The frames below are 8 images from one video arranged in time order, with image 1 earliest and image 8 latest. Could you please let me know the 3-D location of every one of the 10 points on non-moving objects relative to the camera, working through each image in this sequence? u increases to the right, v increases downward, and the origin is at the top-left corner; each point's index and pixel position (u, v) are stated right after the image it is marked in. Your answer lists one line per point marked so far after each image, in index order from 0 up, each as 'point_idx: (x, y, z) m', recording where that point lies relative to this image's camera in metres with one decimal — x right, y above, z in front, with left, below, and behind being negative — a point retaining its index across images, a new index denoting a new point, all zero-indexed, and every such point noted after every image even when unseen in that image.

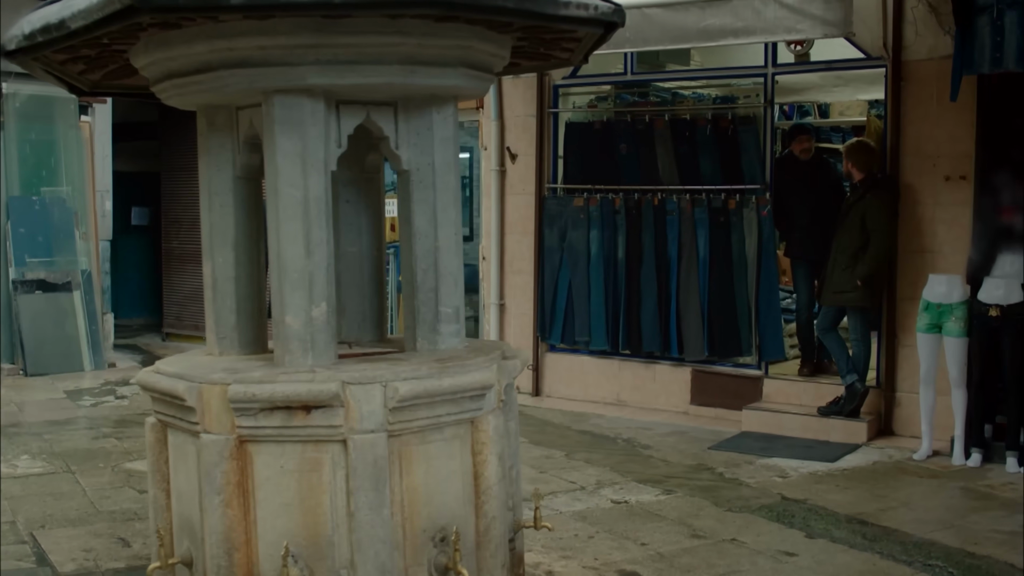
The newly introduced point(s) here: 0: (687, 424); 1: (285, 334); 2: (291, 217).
0: (+1.3, -1.0, +8.1) m
1: (-0.7, -0.2, +3.6) m
2: (-0.7, +0.2, +3.6) m
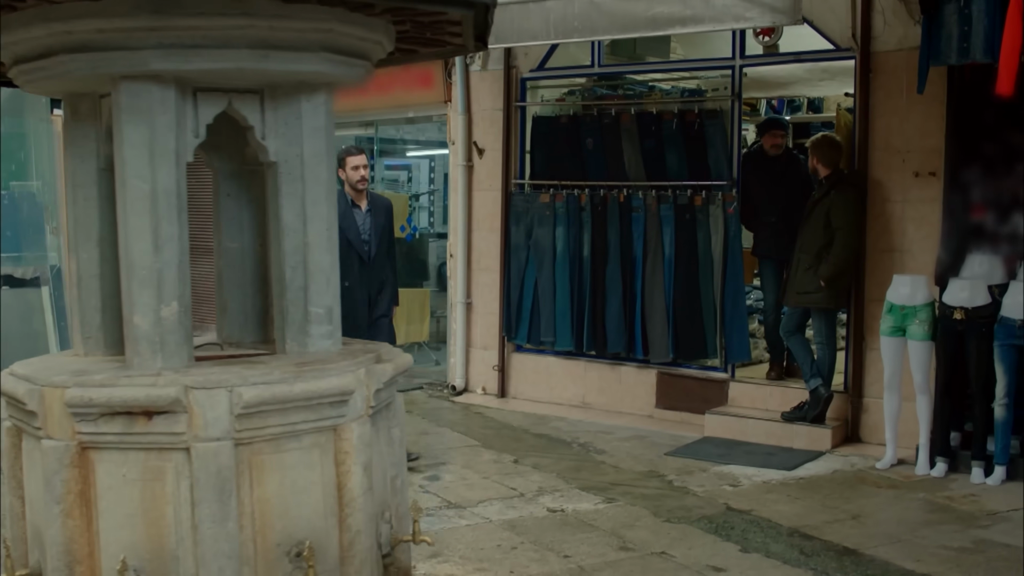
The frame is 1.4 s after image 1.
0: (+1.0, -1.0, +7.8) m
1: (-1.2, -0.1, +3.4) m
2: (-1.1, +0.2, +3.4) m
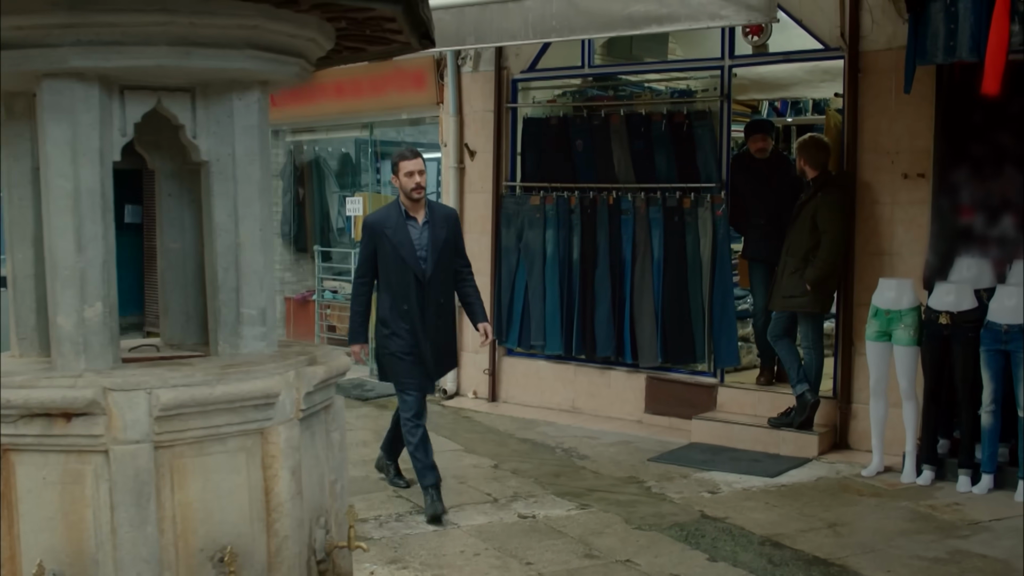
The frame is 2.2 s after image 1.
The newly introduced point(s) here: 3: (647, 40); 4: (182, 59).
0: (+0.9, -1.0, +7.7) m
1: (-1.4, -0.1, +3.4) m
2: (-1.4, +0.2, +3.3) m
3: (+1.2, +1.8, +7.9) m
4: (-1.0, +0.7, +3.3) m
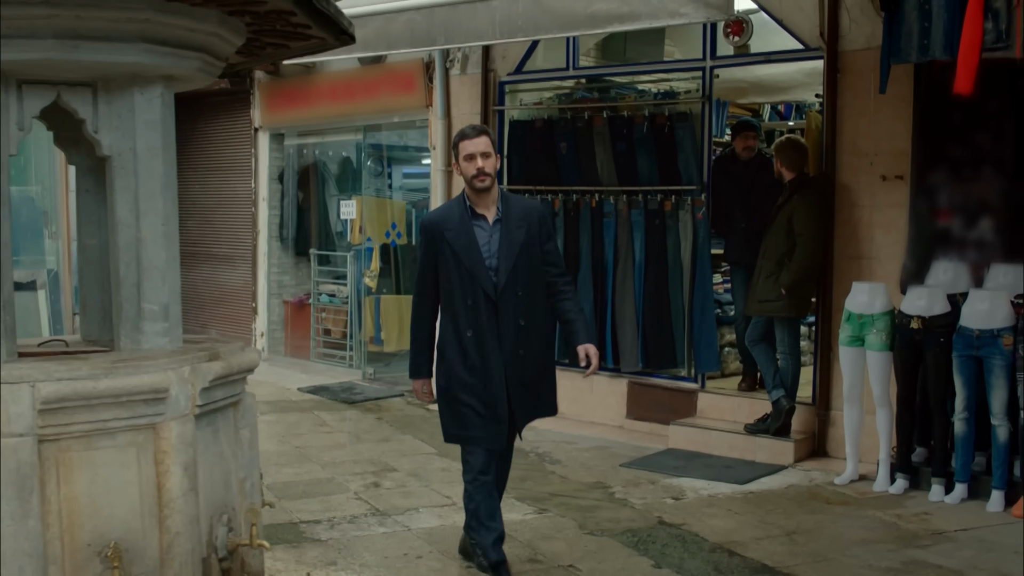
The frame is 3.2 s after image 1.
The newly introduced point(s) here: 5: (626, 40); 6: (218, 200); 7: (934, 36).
0: (+0.7, -1.0, +7.6) m
1: (-1.7, -0.1, +3.4) m
2: (-1.7, +0.3, +3.3) m
3: (+1.0, +1.7, +7.8) m
4: (-1.3, +0.7, +3.3) m
5: (+0.9, +1.8, +7.9) m
6: (-3.0, +0.9, +11.5) m
7: (+2.3, +1.4, +6.0) m
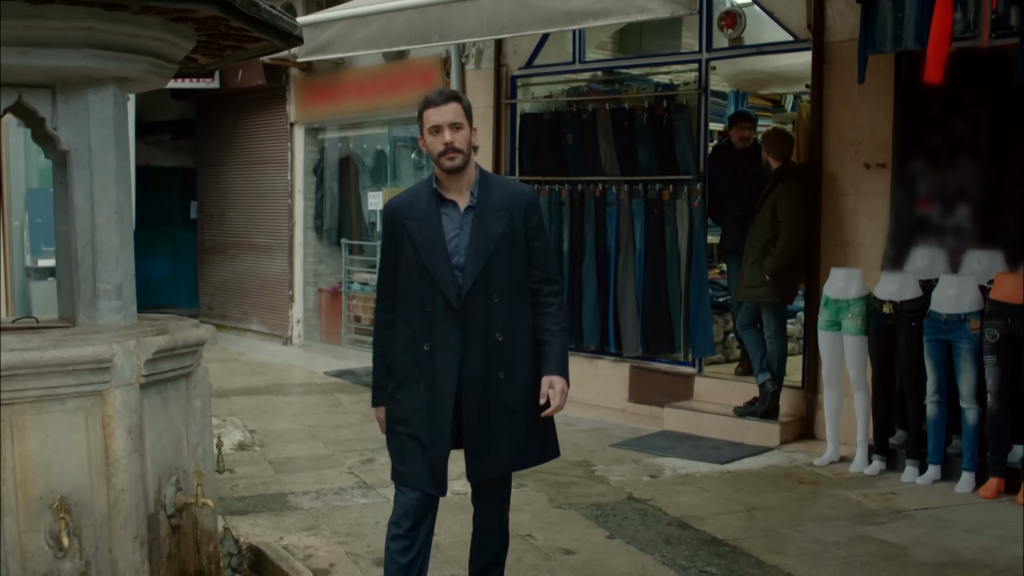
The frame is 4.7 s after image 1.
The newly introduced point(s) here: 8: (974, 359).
0: (+0.7, -0.9, +7.8) m
1: (-2.0, -0.1, +3.8) m
2: (-2.0, +0.3, +3.8) m
3: (+1.1, +1.8, +8.0) m
4: (-1.6, +0.8, +3.7) m
5: (+1.0, +1.9, +8.1) m
6: (-2.7, +1.0, +12.0) m
7: (+2.2, +1.5, +6.1) m
8: (+2.4, -0.4, +5.8) m
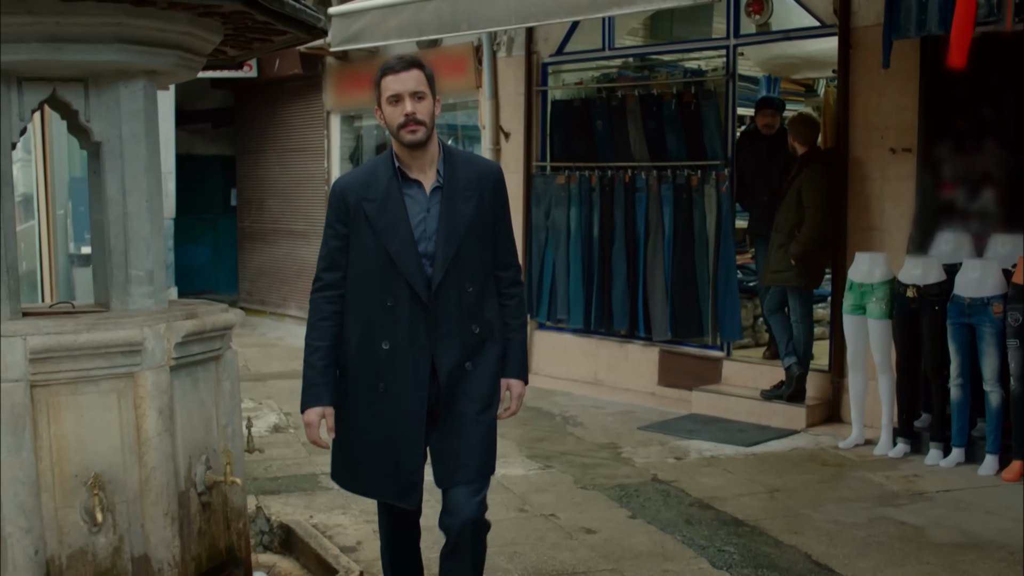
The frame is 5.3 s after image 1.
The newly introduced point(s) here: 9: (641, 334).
0: (+0.9, -0.8, +7.9) m
1: (-2.0, 0.0, +4.0) m
2: (-2.0, +0.4, +3.9) m
3: (+1.3, +1.9, +8.0) m
4: (-1.6, +0.8, +3.8) m
5: (+1.2, +2.0, +8.1) m
6: (-2.3, +1.2, +12.2) m
7: (+2.3, +1.5, +6.1) m
8: (+2.6, -0.3, +5.8) m
9: (+1.0, -0.3, +8.3) m
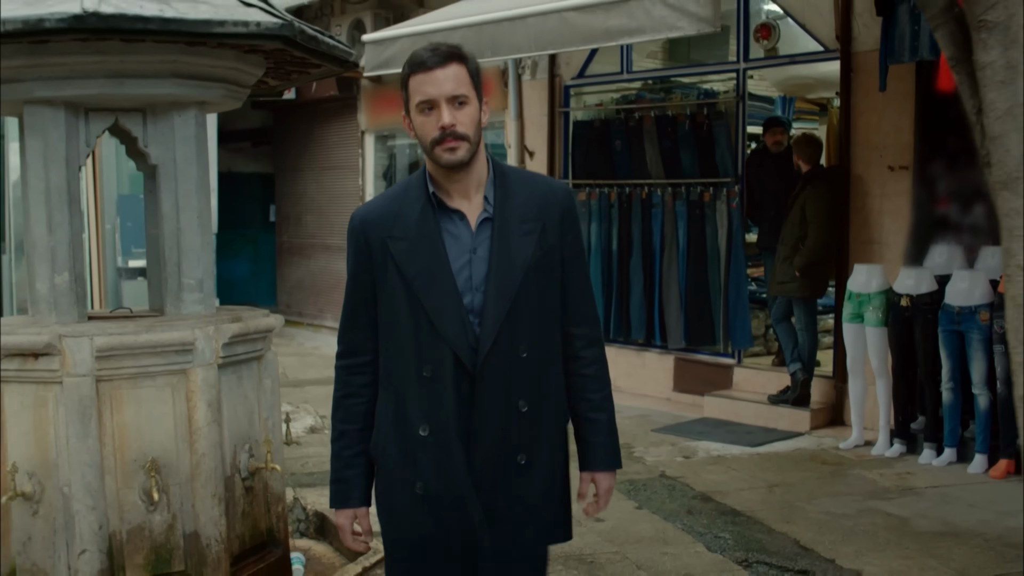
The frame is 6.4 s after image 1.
0: (+1.1, -0.9, +8.3) m
1: (-1.9, 0.0, +4.5) m
2: (-1.9, +0.3, +4.5) m
3: (+1.4, +1.9, +8.5) m
4: (-1.6, +0.8, +4.4) m
5: (+1.3, +1.9, +8.6) m
6: (-2.0, +1.1, +12.7) m
7: (+2.4, +1.5, +6.5) m
8: (+2.7, -0.3, +6.2) m
9: (+1.2, -0.4, +8.8) m
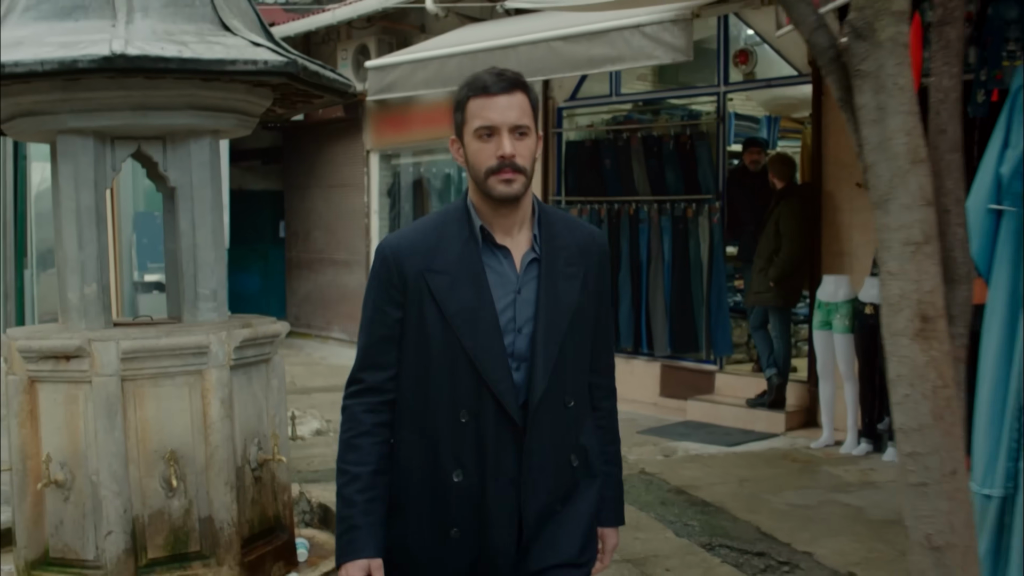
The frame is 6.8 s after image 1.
0: (+1.1, -1.0, +8.8) m
1: (-2.0, -0.1, +5.0) m
2: (-2.0, +0.3, +5.0) m
3: (+1.4, +1.8, +9.0) m
4: (-1.6, +0.8, +4.9) m
5: (+1.3, +1.8, +9.1) m
6: (-2.0, +0.9, +13.3) m
7: (+2.3, +1.4, +7.0) m
8: (+2.6, -0.4, +6.7) m
9: (+1.1, -0.5, +9.2) m
